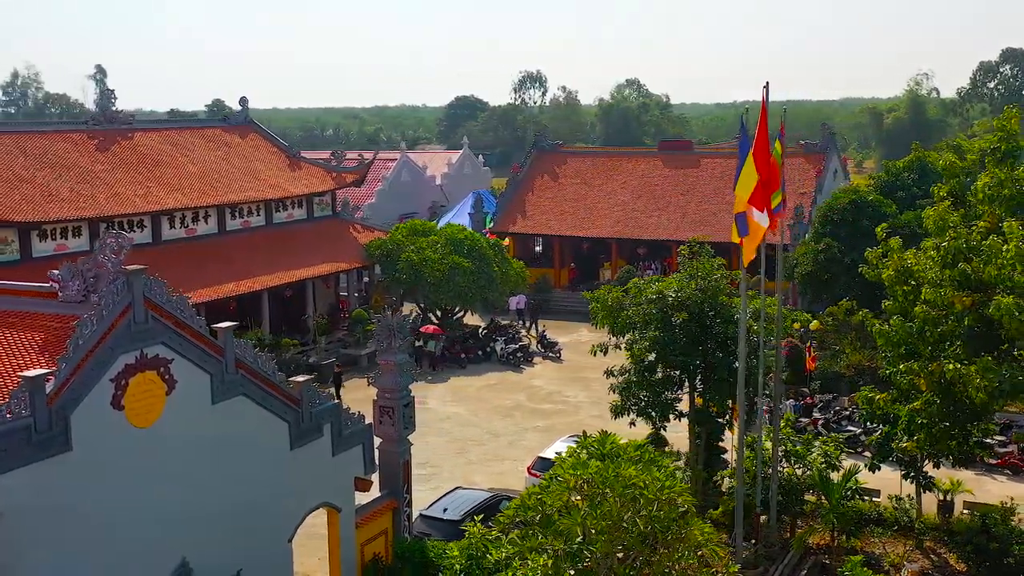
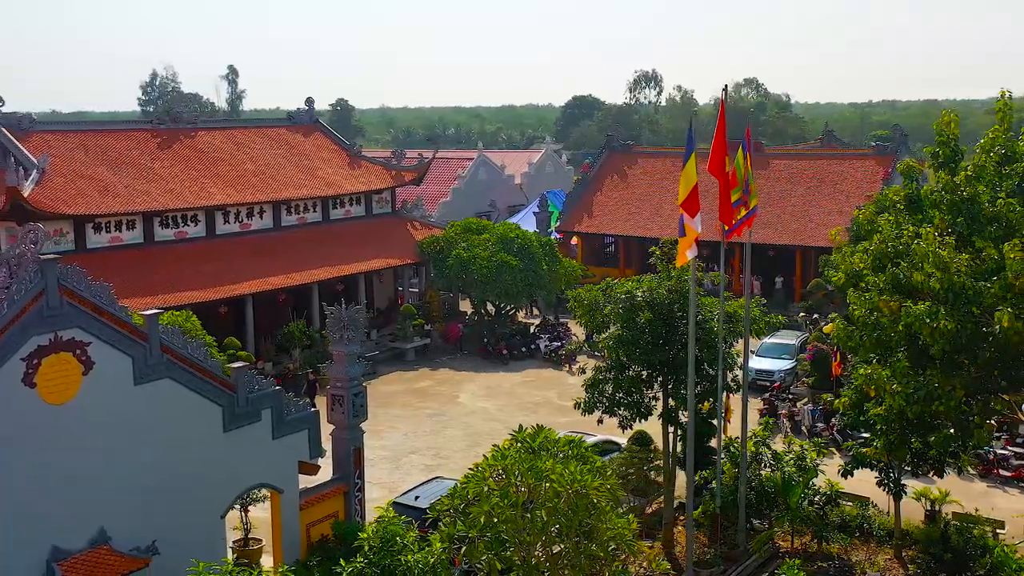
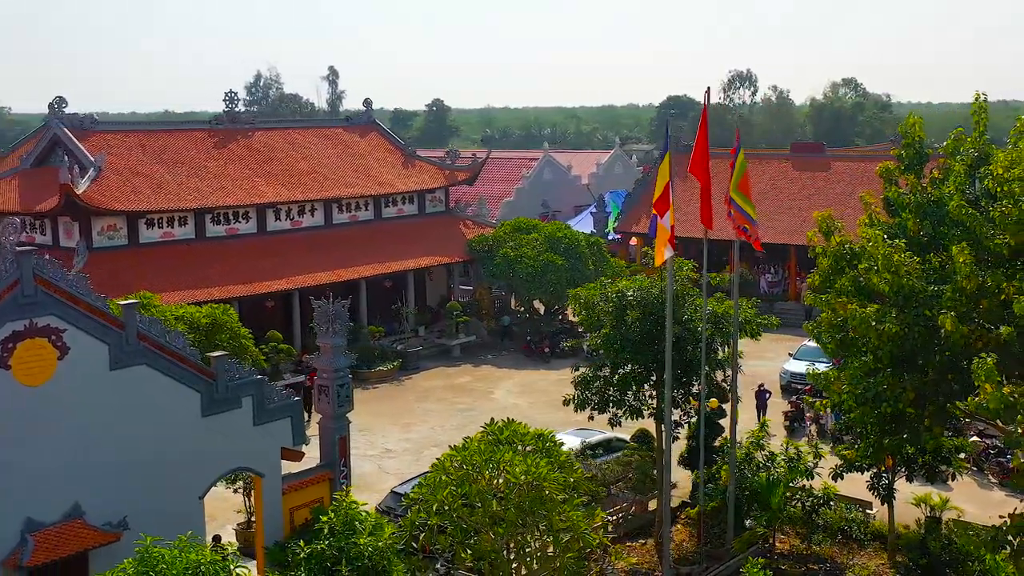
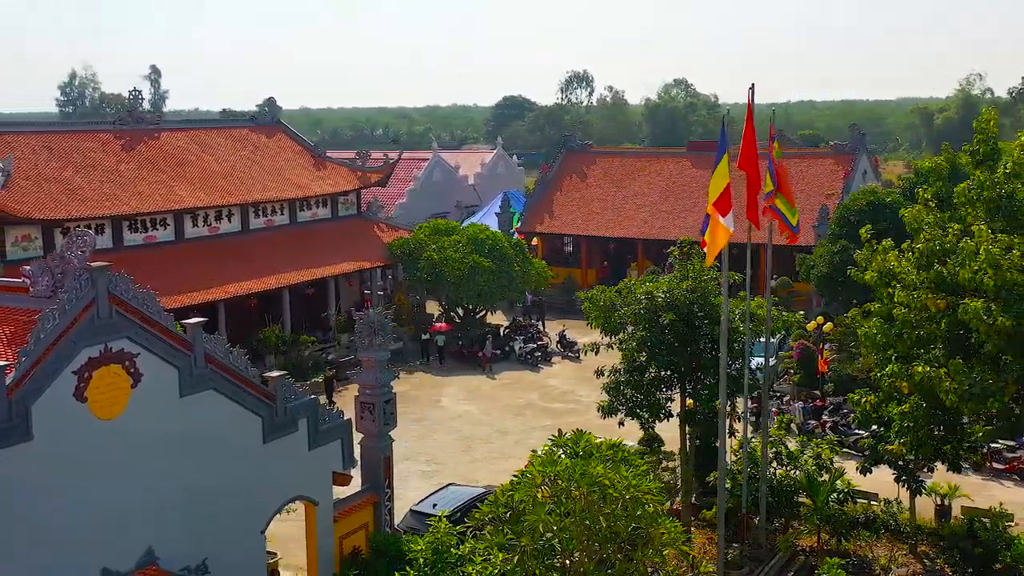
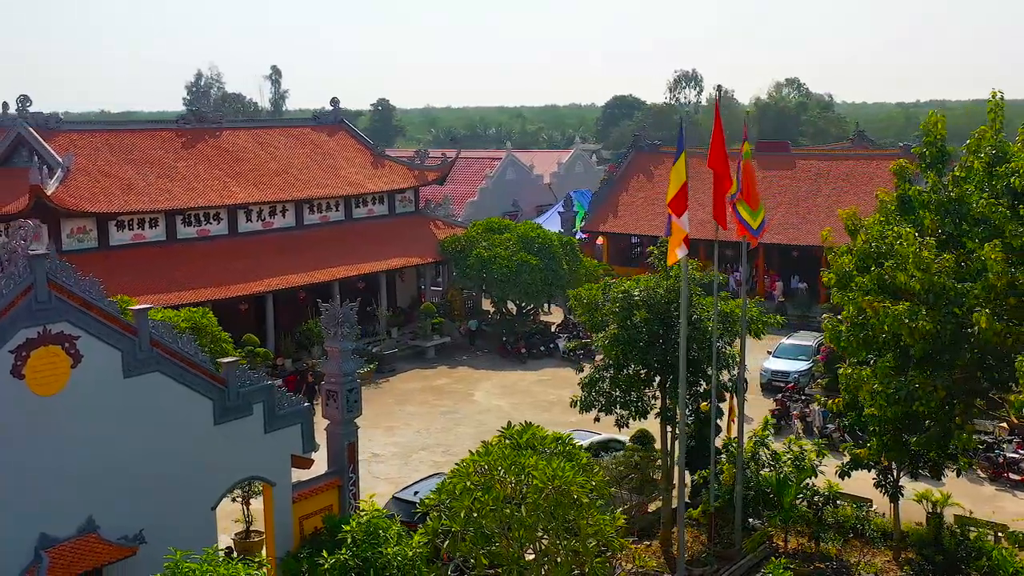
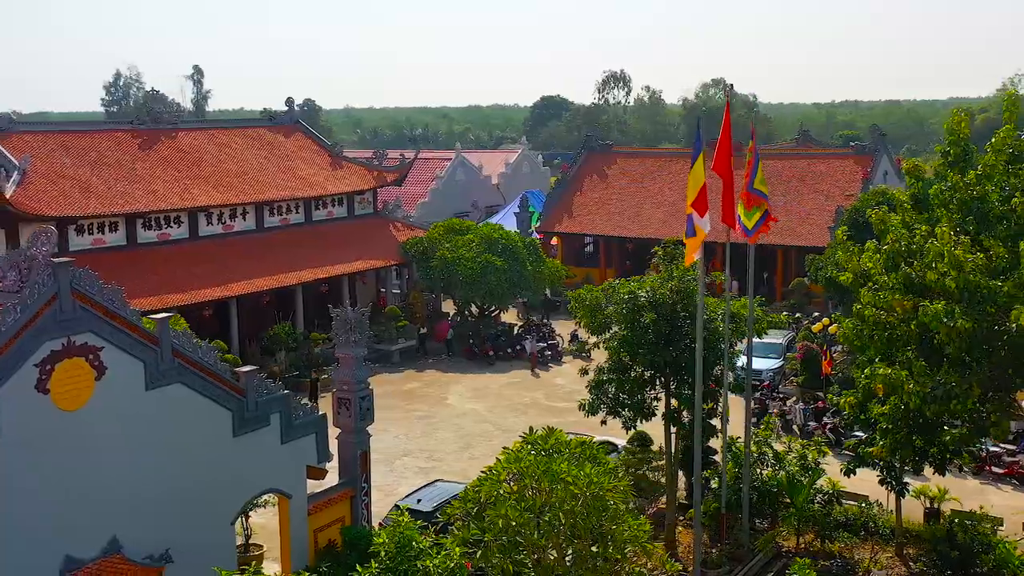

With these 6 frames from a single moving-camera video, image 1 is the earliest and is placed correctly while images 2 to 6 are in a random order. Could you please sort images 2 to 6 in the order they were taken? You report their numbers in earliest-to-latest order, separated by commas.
4, 6, 2, 5, 3
